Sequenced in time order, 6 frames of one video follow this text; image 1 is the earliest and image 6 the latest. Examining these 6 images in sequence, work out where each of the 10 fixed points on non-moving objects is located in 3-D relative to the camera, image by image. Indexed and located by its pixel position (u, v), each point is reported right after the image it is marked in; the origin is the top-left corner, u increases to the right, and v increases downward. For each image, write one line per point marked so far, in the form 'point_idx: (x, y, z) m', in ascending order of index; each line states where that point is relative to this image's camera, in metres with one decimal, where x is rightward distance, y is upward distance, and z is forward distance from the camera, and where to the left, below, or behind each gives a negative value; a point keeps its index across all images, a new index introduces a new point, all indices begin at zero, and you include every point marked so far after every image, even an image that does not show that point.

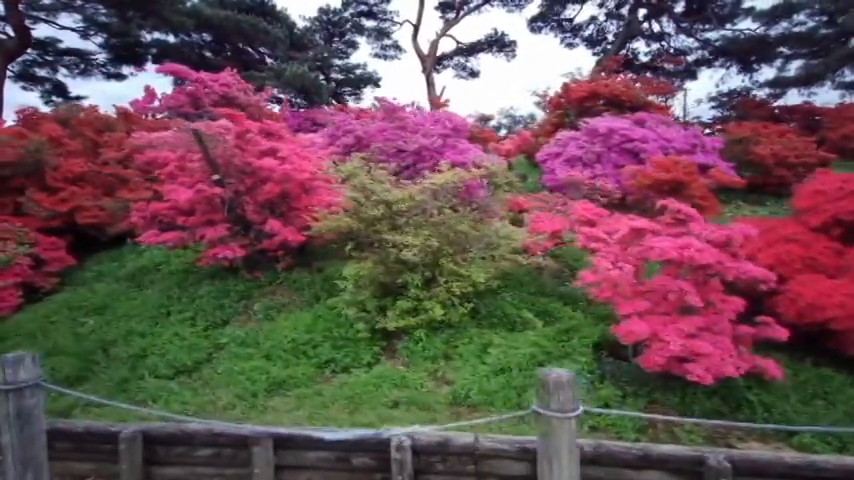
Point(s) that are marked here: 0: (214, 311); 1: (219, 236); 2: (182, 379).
0: (-3.3, -1.1, +6.9) m
1: (-3.3, +0.1, +7.1) m
2: (-3.1, -1.8, +5.7) m
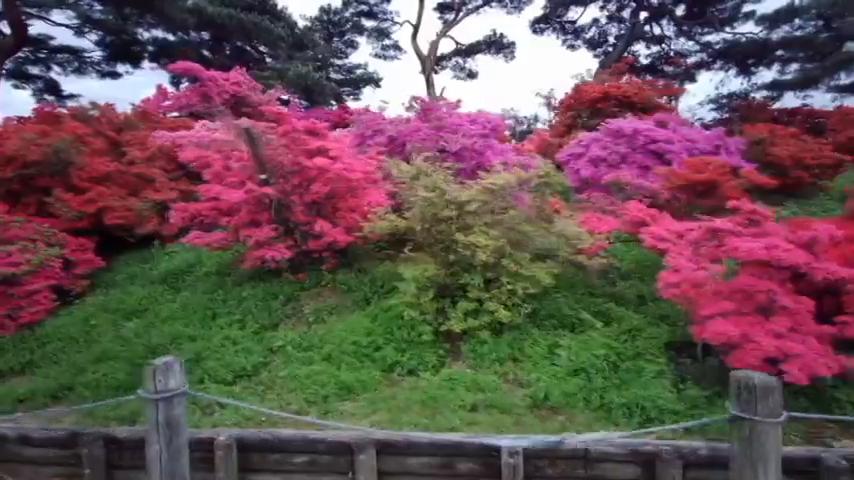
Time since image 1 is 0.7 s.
0: (-2.5, -1.1, +6.8) m
1: (-2.5, +0.1, +7.0) m
2: (-2.3, -1.8, +5.5) m
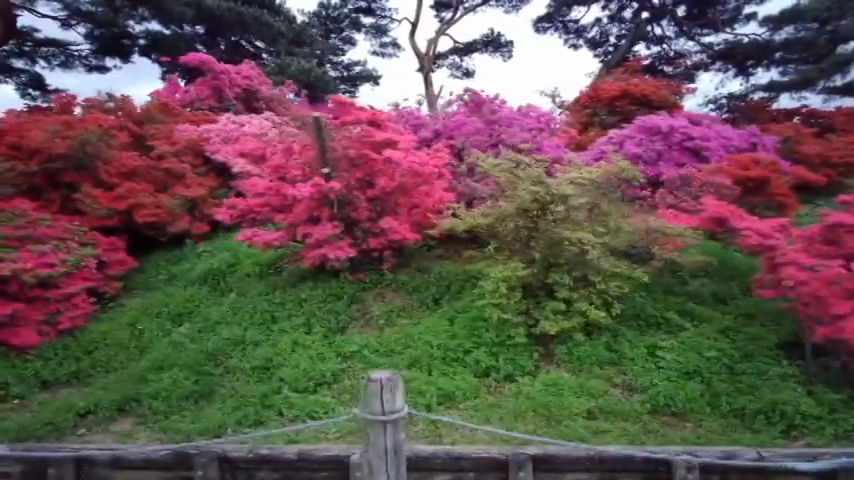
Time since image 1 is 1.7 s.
0: (-1.4, -1.1, +6.3) m
1: (-1.4, +0.1, +6.6) m
2: (-1.1, -1.8, +5.1) m
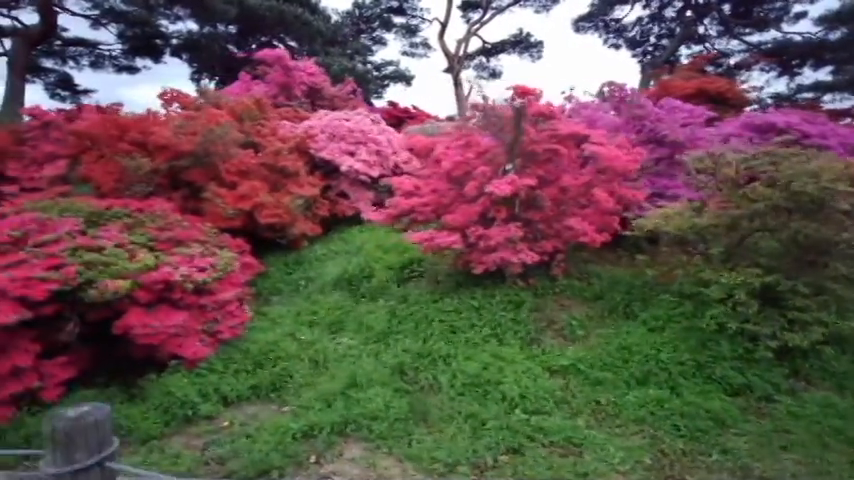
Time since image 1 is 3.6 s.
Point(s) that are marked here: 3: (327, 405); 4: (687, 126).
0: (+1.1, -1.1, +5.8) m
1: (+1.1, +0.1, +6.0) m
2: (+1.4, -1.8, +4.6) m
3: (-1.1, -1.8, +4.8) m
4: (+4.5, +2.0, +7.8) m
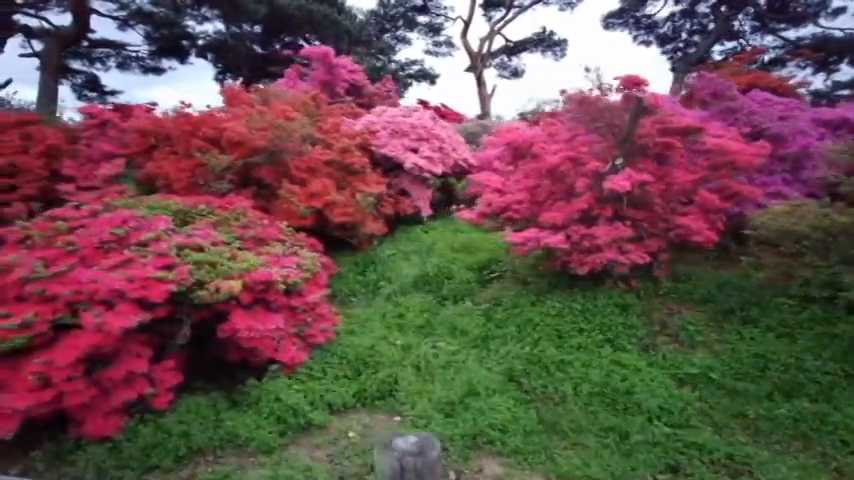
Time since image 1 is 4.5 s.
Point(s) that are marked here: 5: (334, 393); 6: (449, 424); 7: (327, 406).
0: (+2.4, -1.1, +5.5) m
1: (+2.4, +0.1, +5.7) m
2: (+2.7, -1.8, +4.2) m
3: (+0.2, -1.8, +4.5) m
4: (+5.9, +2.0, +7.4) m
5: (-1.0, -1.7, +4.9) m
6: (+0.2, -1.8, +4.4) m
7: (-1.1, -1.8, +4.8) m
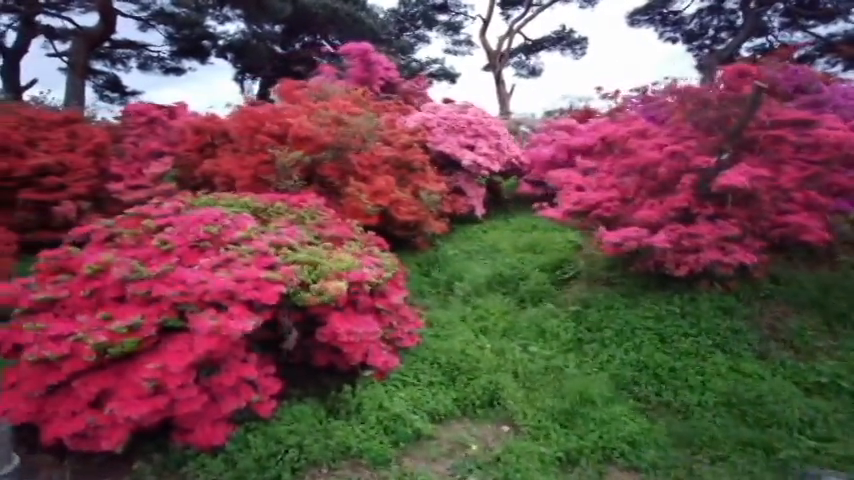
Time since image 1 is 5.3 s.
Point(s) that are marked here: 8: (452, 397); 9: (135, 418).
0: (+3.5, -1.1, +5.1) m
1: (+3.6, +0.1, +5.4) m
2: (+3.8, -1.8, +3.9) m
3: (+1.3, -1.8, +4.3) m
4: (+7.0, +2.0, +7.1) m
5: (+0.1, -1.7, +4.6) m
6: (+1.3, -1.8, +4.1) m
7: (0.0, -1.8, +4.5) m
8: (+0.3, -1.7, +4.7) m
9: (-2.3, -1.4, +3.5) m
